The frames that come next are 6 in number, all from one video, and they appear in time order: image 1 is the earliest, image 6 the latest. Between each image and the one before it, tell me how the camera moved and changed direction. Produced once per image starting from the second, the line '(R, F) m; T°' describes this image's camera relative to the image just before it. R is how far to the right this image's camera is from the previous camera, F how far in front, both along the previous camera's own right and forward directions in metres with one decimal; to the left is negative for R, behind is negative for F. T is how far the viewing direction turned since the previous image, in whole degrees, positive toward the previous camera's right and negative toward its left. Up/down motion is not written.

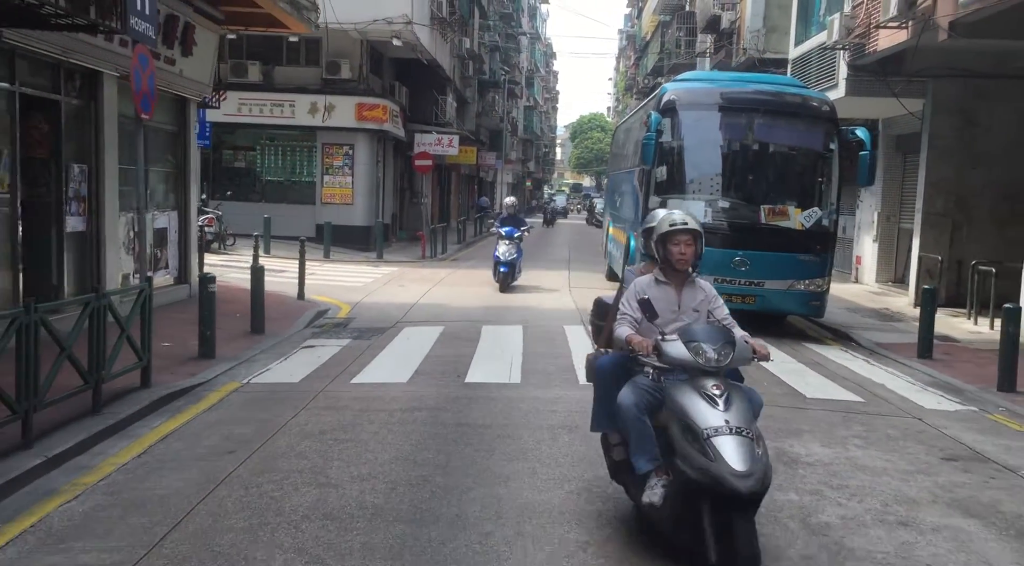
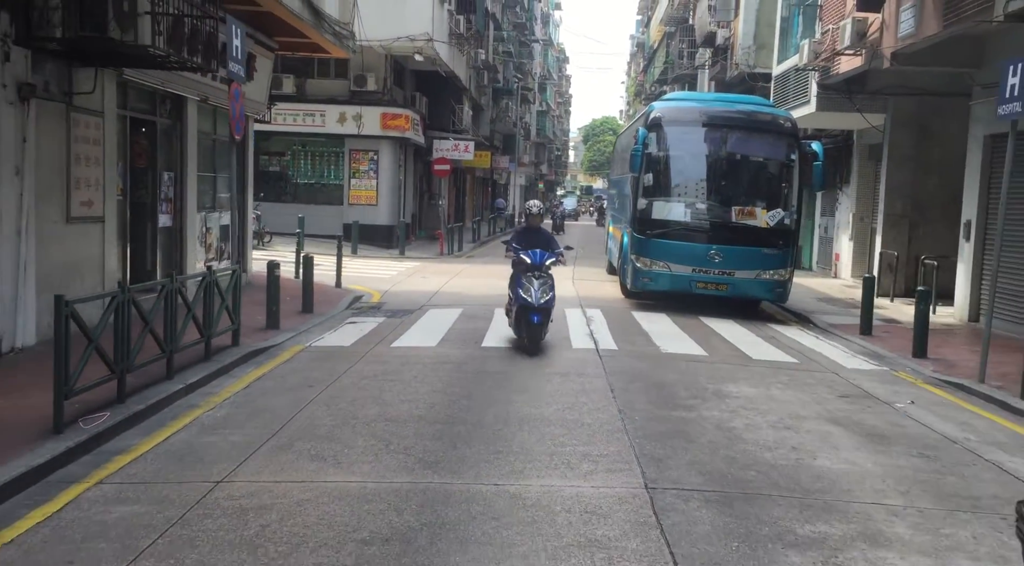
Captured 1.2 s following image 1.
(+0.1, -2.5) m; -1°
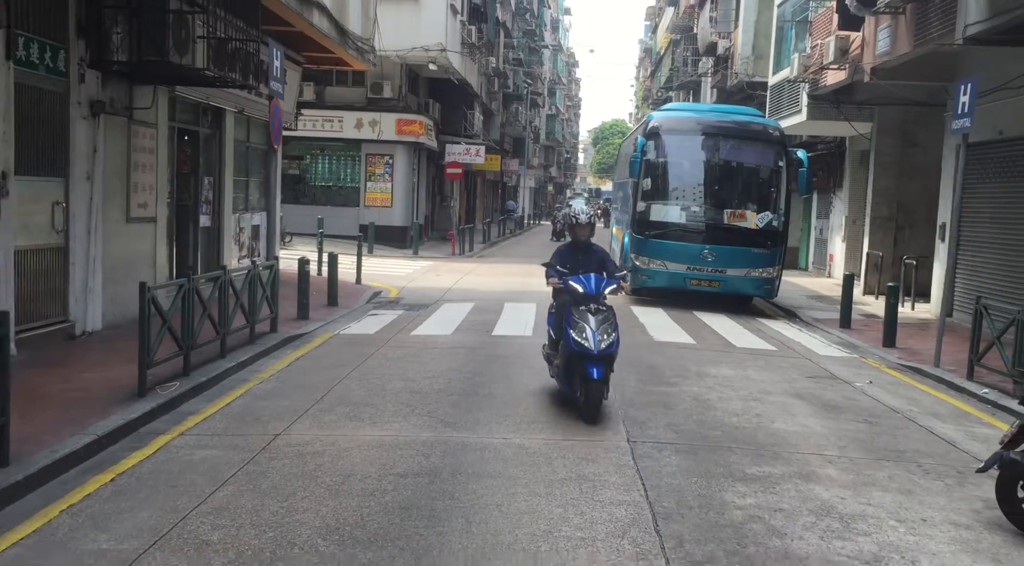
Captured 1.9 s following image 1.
(0.0, -1.4) m; -1°
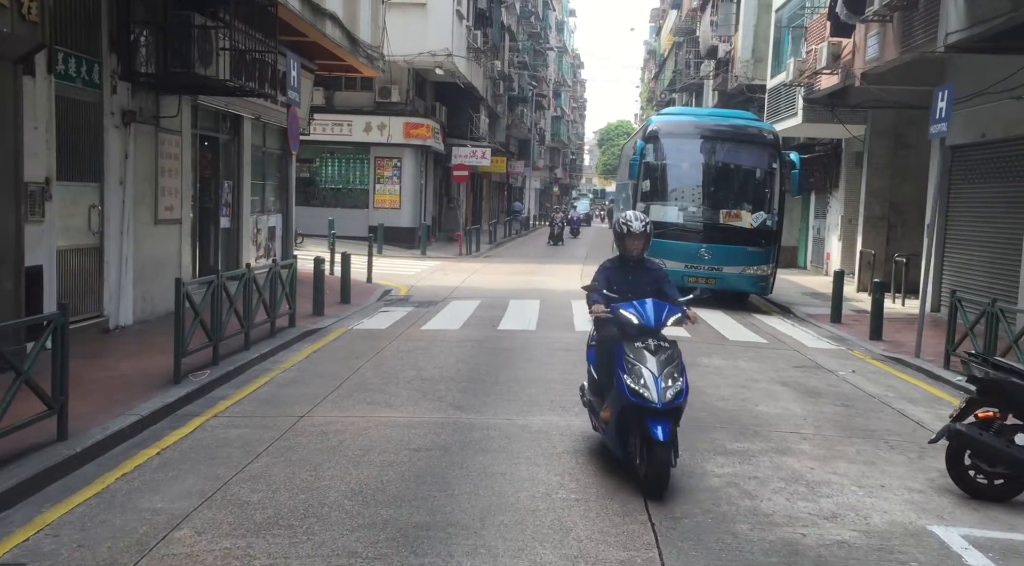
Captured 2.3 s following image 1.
(0.0, -0.8) m; 0°
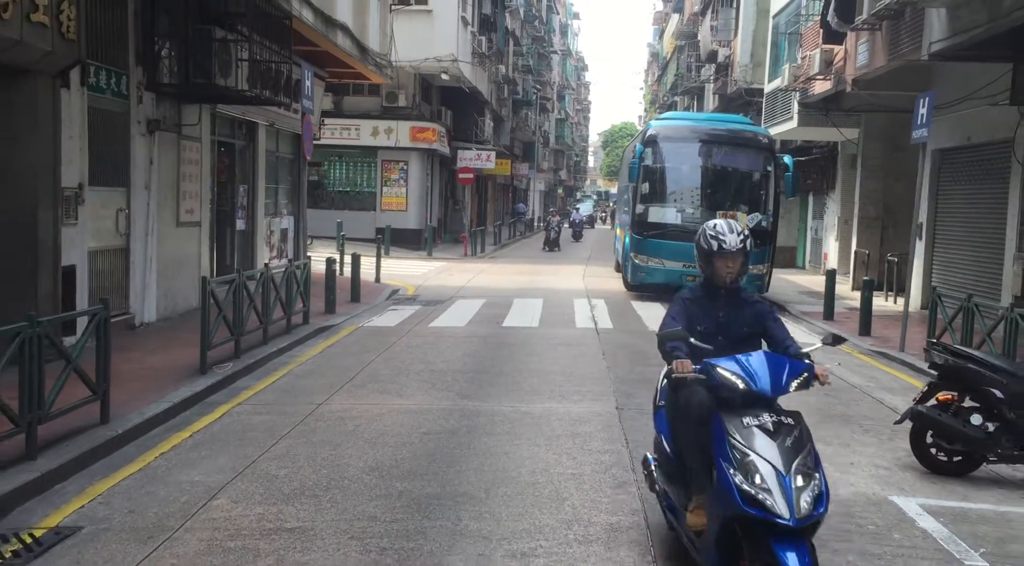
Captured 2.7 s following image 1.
(0.0, -0.7) m; 0°
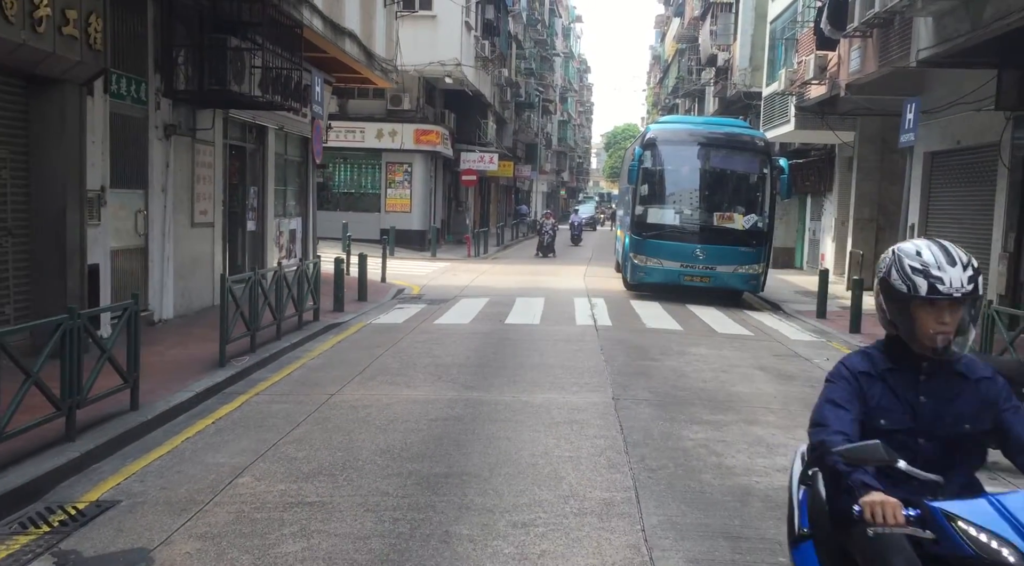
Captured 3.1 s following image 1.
(0.0, -0.5) m; 0°
